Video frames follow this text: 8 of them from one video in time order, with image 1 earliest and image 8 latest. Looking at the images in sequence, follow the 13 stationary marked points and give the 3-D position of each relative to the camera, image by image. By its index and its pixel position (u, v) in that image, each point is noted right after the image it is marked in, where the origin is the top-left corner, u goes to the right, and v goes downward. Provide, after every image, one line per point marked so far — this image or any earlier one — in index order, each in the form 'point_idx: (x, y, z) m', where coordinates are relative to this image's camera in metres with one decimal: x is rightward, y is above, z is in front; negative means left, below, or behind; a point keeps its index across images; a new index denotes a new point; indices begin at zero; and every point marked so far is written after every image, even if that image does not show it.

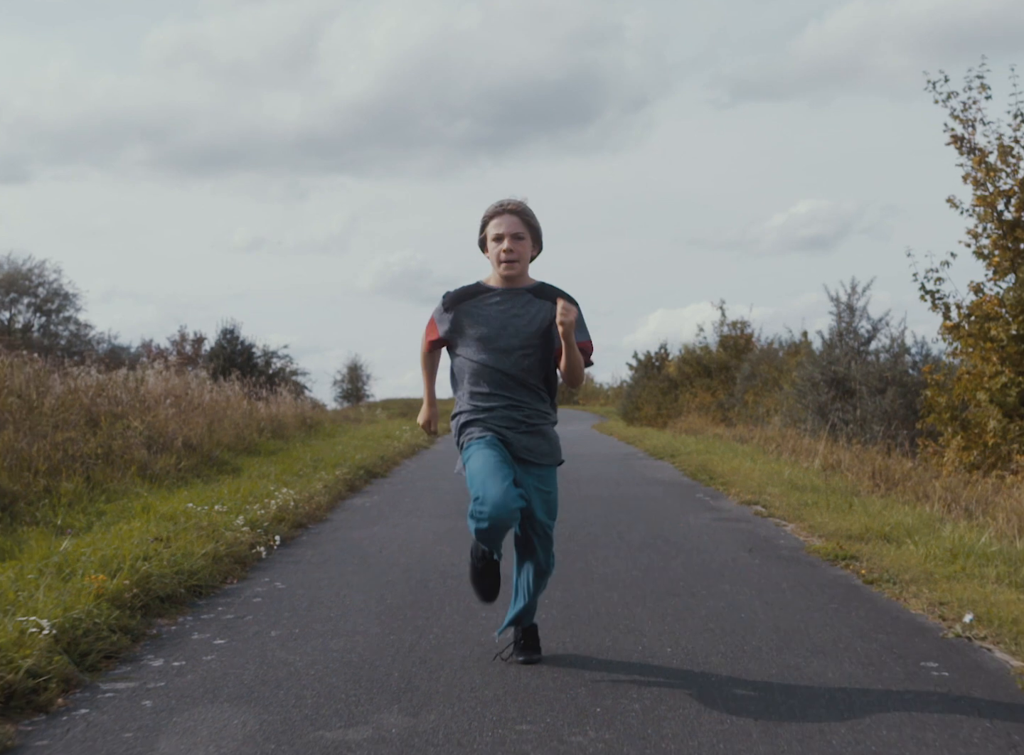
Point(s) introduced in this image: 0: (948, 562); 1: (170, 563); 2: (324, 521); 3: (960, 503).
0: (+2.4, -1.0, +6.8) m
1: (-1.7, -0.9, +6.1) m
2: (-1.3, -1.0, +8.8) m
3: (+3.1, -0.9, +8.8) m
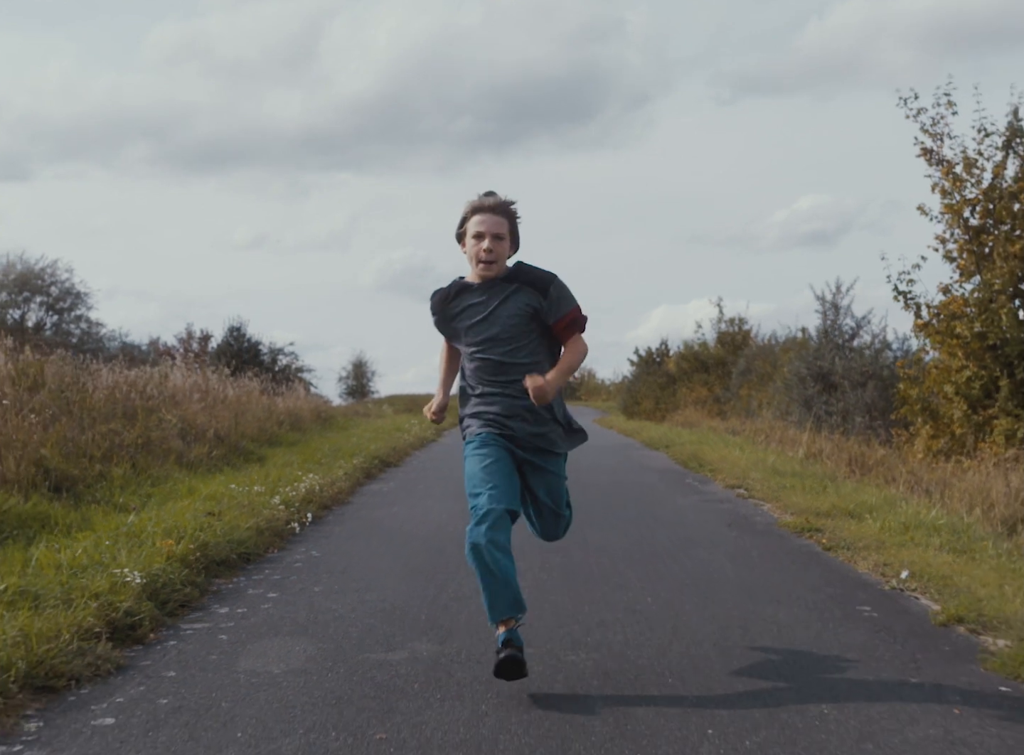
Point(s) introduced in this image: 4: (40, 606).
0: (+2.4, -1.0, +7.7) m
1: (-1.6, -0.9, +7.0) m
2: (-1.3, -1.0, +9.7) m
3: (+3.2, -0.8, +9.7) m
4: (-1.9, -0.9, +5.1) m
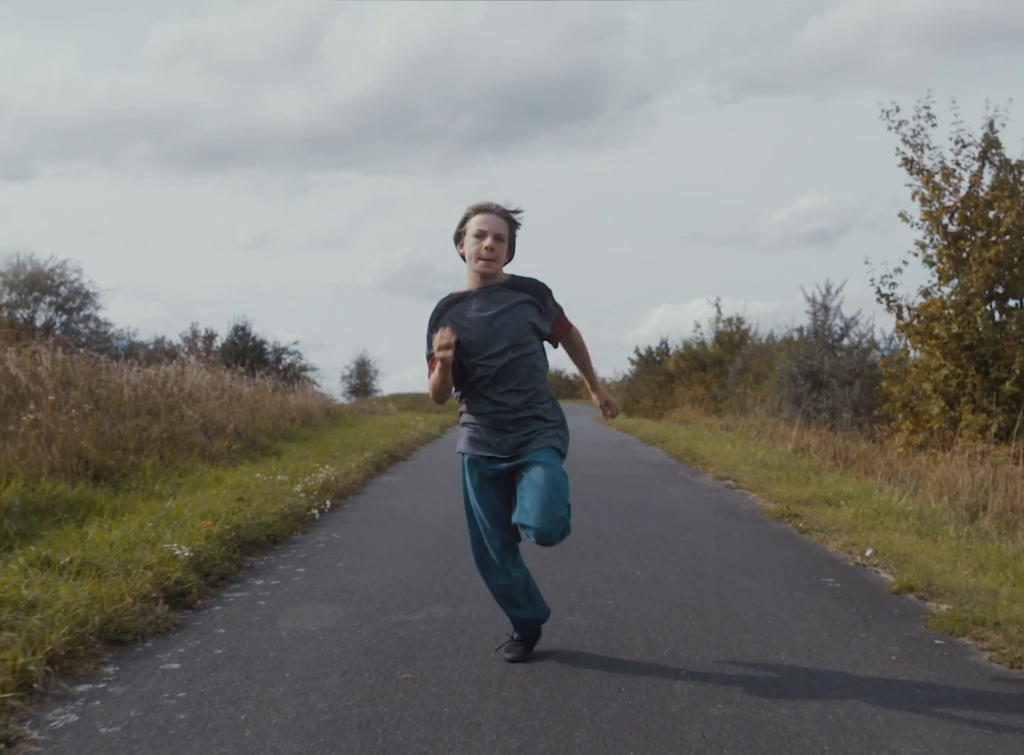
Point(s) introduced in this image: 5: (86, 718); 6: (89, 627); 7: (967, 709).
0: (+2.4, -0.9, +8.4) m
1: (-1.6, -0.9, +7.7) m
2: (-1.3, -1.0, +10.4) m
3: (+3.2, -0.8, +10.4) m
4: (-1.9, -0.9, +5.7) m
5: (-1.4, -1.1, +4.1) m
6: (-1.7, -1.0, +5.0) m
7: (+1.6, -1.1, +4.4) m
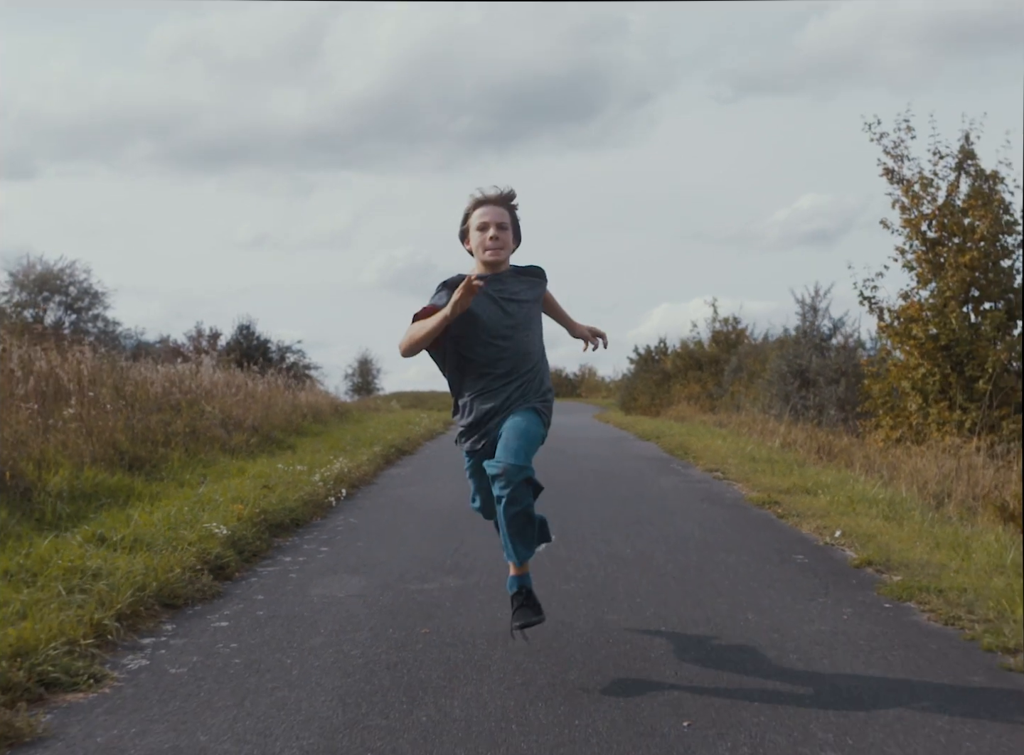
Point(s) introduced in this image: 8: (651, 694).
0: (+2.4, -0.9, +9.1) m
1: (-1.6, -0.8, +8.5) m
2: (-1.3, -0.9, +11.1) m
3: (+3.2, -0.8, +11.1) m
4: (-1.9, -0.9, +6.5) m
5: (-1.4, -1.1, +4.8) m
6: (-1.7, -1.0, +5.7) m
7: (+1.6, -1.1, +5.1) m
8: (+0.5, -1.1, +4.4) m
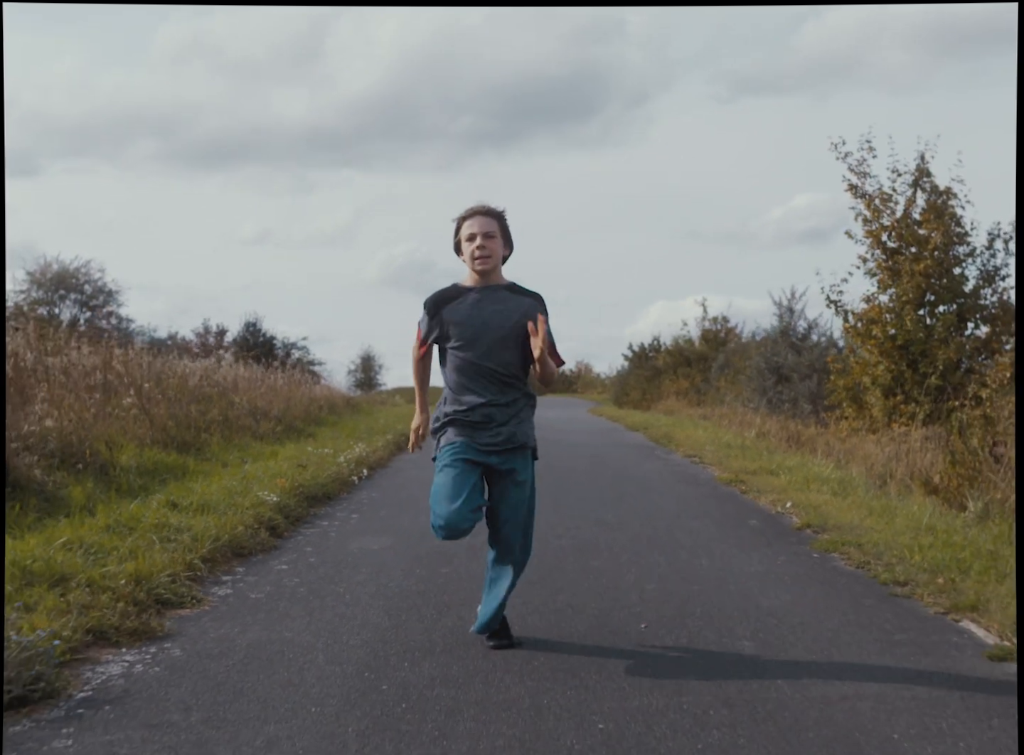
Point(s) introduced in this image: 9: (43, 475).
0: (+2.4, -0.9, +10.5) m
1: (-1.6, -0.8, +9.8) m
2: (-1.3, -0.9, +12.5) m
3: (+3.2, -0.7, +12.5) m
4: (-1.9, -0.9, +7.9) m
5: (-1.4, -1.1, +6.2) m
6: (-1.7, -0.9, +7.1) m
7: (+1.6, -1.1, +6.5) m
8: (+0.5, -1.1, +5.8) m
9: (-3.0, -0.6, +7.9) m
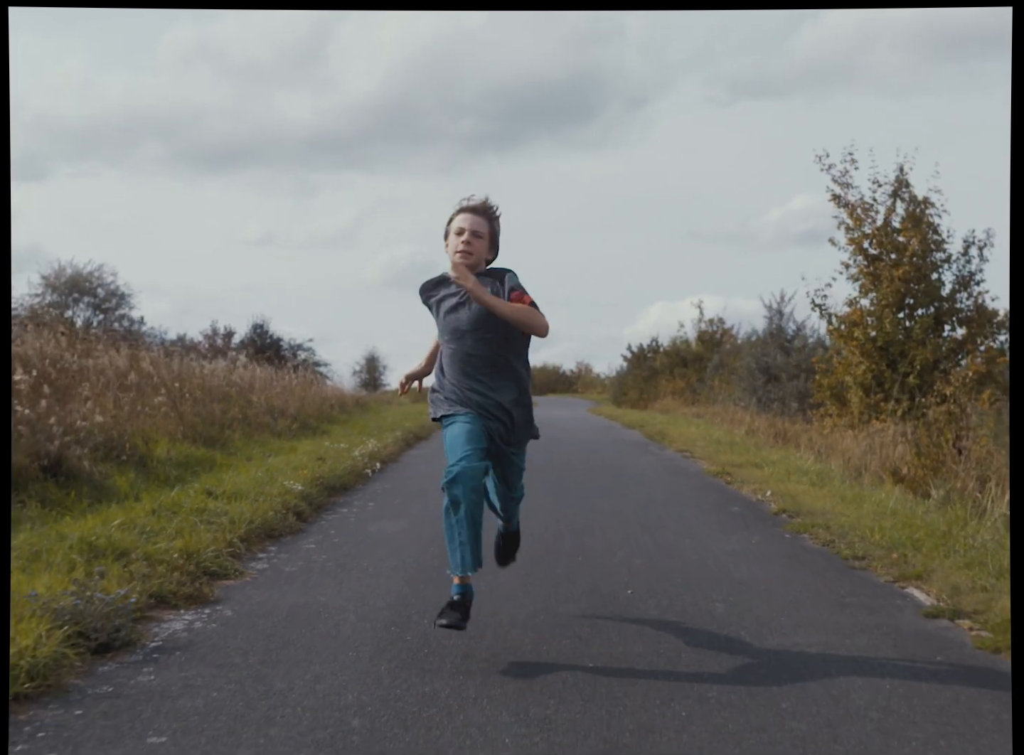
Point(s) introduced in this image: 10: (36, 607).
0: (+2.5, -0.9, +11.3) m
1: (-1.6, -0.8, +10.7) m
2: (-1.2, -0.9, +13.4) m
3: (+3.2, -0.7, +13.3) m
4: (-1.8, -0.8, +8.7) m
5: (-1.3, -1.1, +7.1) m
6: (-1.6, -0.9, +7.9) m
7: (+1.6, -1.1, +7.3) m
8: (+0.5, -1.1, +6.6) m
9: (-2.9, -0.6, +8.7) m
10: (-2.0, -1.0, +5.3) m
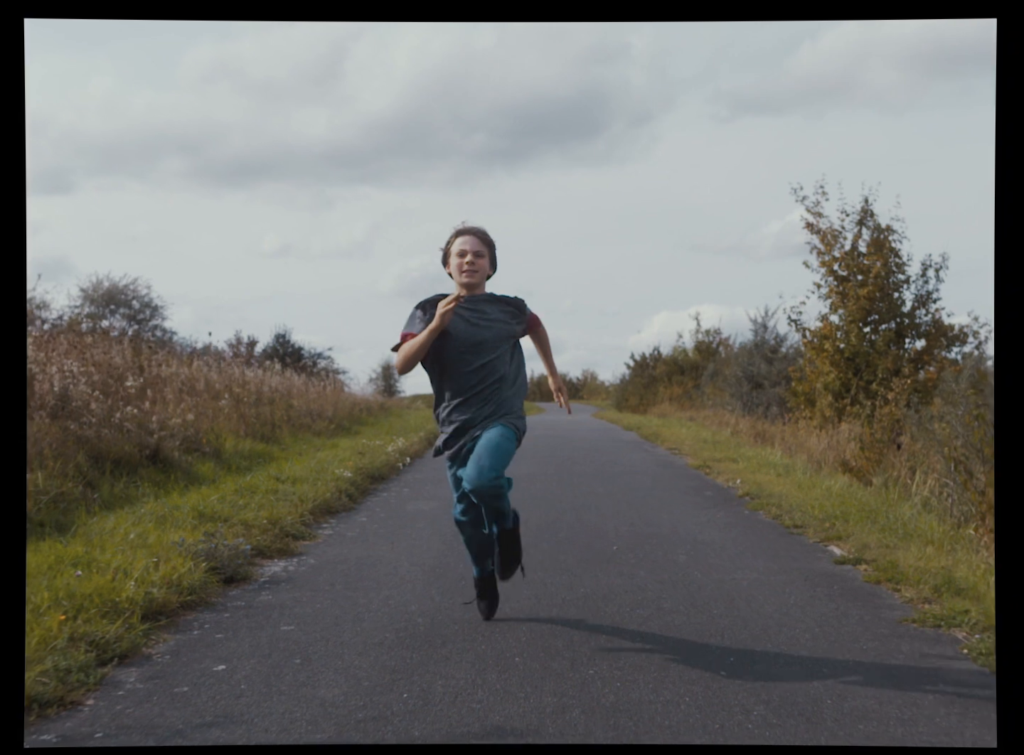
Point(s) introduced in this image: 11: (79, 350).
0: (+2.6, -1.0, +13.3) m
1: (-1.4, -0.9, +12.6) m
2: (-1.1, -1.0, +15.3) m
3: (+3.4, -0.8, +15.2) m
4: (-1.7, -0.9, +10.6) m
5: (-1.3, -1.1, +9.0) m
6: (-1.5, -1.0, +9.9) m
7: (+1.7, -1.1, +9.2) m
8: (+0.6, -1.1, +8.6) m
9: (-2.8, -0.7, +10.7) m
10: (-1.9, -1.0, +7.2) m
11: (-4.1, +0.3, +11.8) m
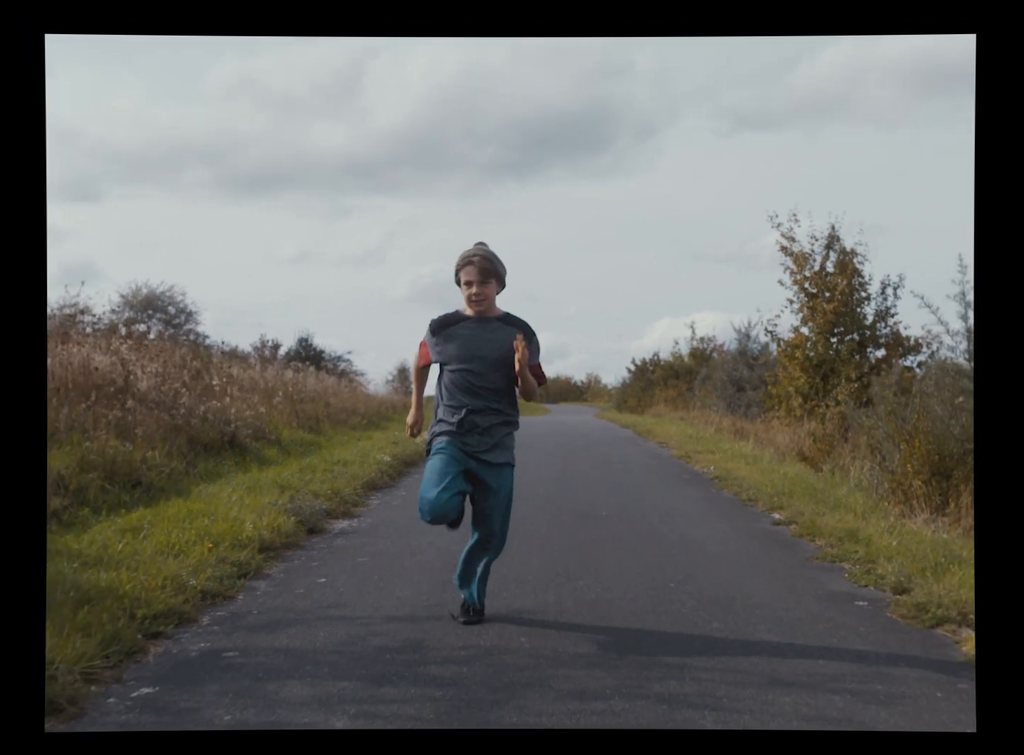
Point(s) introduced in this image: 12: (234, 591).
0: (+2.7, -1.0, +15.6) m
1: (-1.3, -0.9, +15.0) m
2: (-1.0, -1.0, +17.6) m
3: (+3.5, -0.9, +17.6) m
4: (-1.6, -0.9, +13.0) m
5: (-1.2, -1.1, +11.3) m
6: (-1.4, -1.0, +12.2) m
7: (+1.8, -1.1, +11.6) m
8: (+0.7, -1.2, +10.9) m
9: (-2.7, -0.7, +13.0) m
10: (-1.8, -1.0, +9.6) m
11: (-3.9, +0.3, +14.1) m
12: (-1.6, -1.3, +7.3) m
